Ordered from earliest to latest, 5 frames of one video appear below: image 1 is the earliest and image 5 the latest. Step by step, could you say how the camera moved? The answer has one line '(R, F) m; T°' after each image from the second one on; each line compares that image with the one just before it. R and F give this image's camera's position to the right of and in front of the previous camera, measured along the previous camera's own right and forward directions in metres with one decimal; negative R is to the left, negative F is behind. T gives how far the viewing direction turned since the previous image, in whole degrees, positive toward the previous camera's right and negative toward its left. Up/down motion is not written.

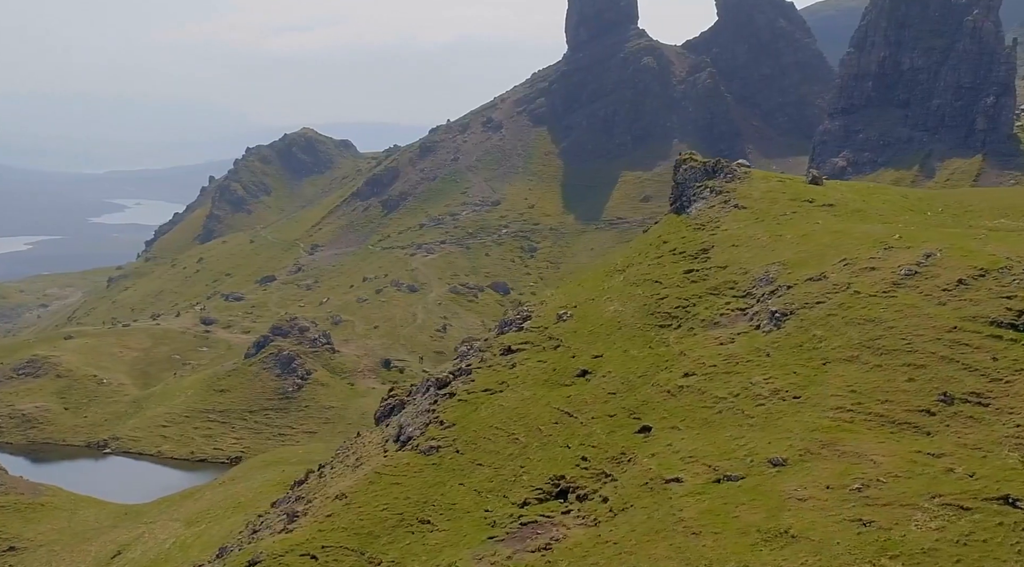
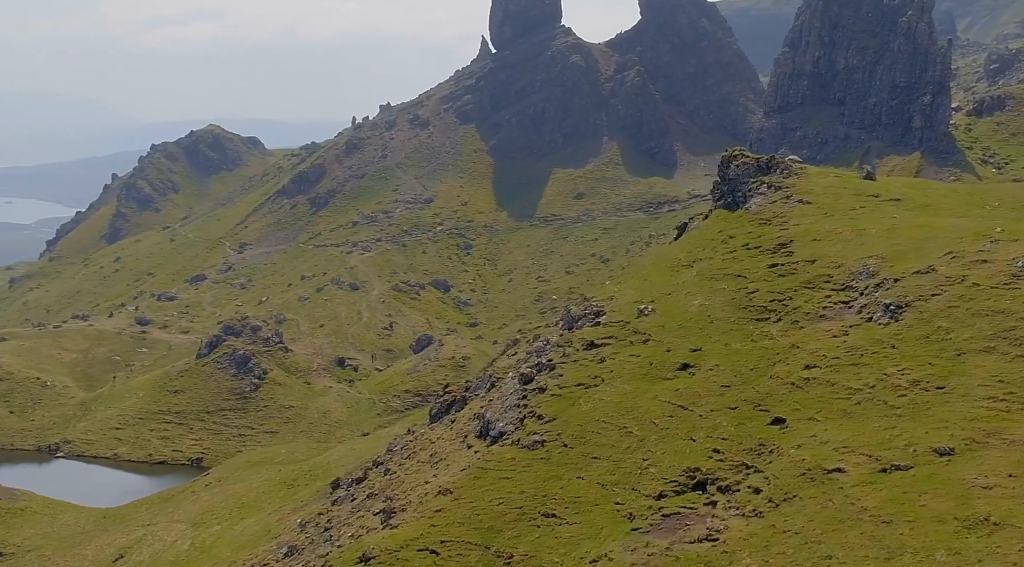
(-11.6, +0.3) m; +3°
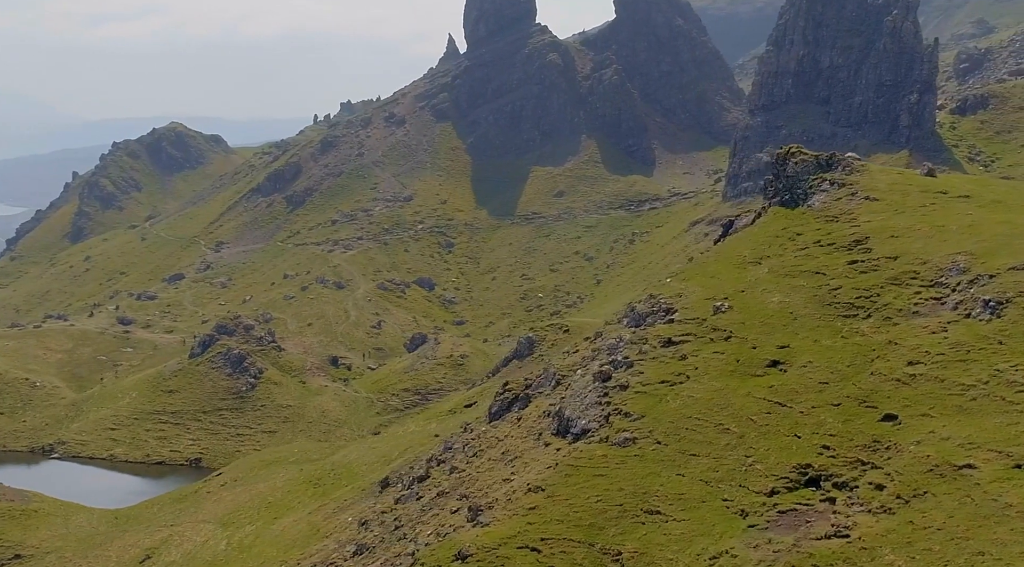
(-7.6, +0.4) m; +1°
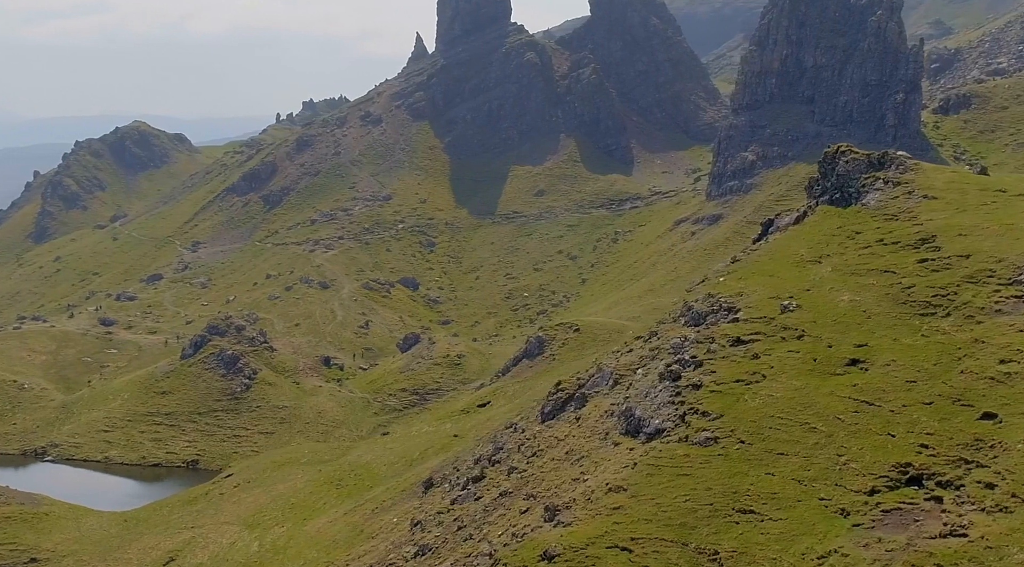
(-6.9, +0.4) m; +1°
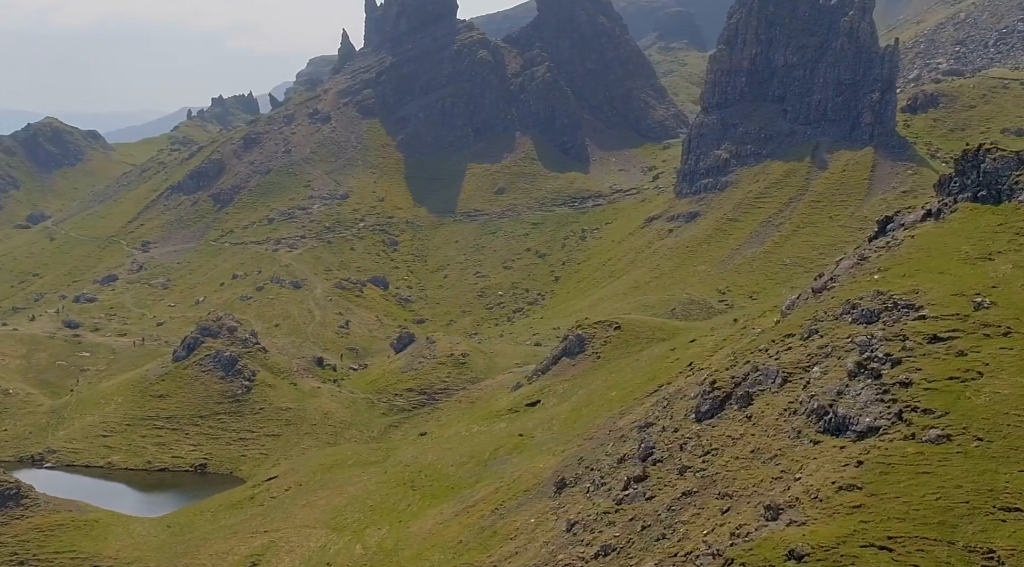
(-18.6, +0.9) m; +2°
